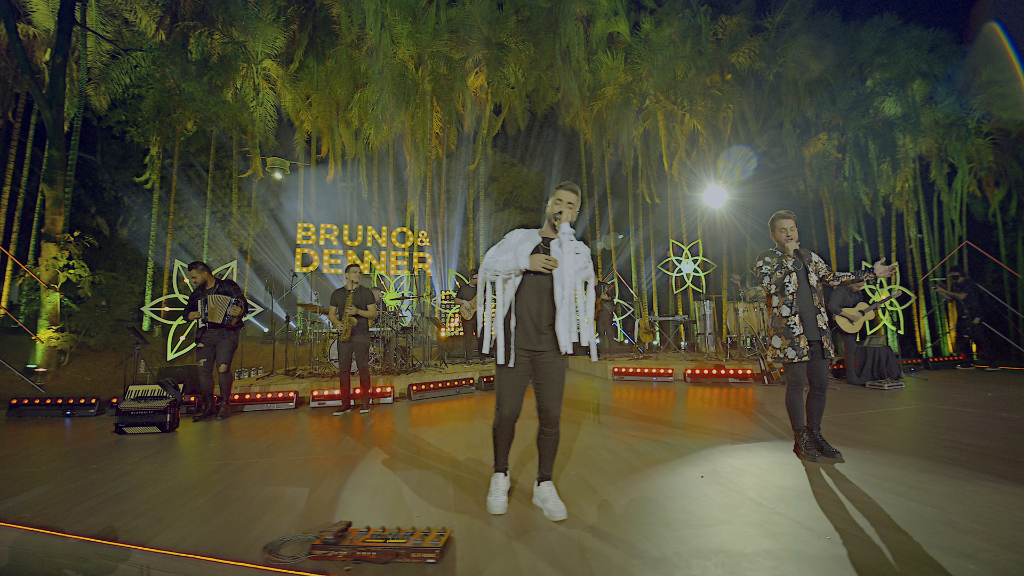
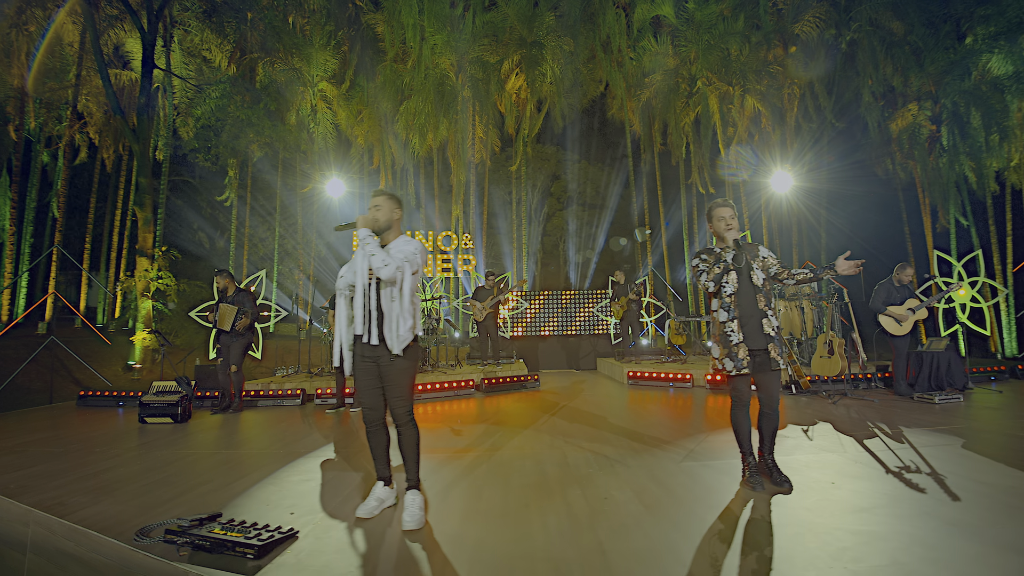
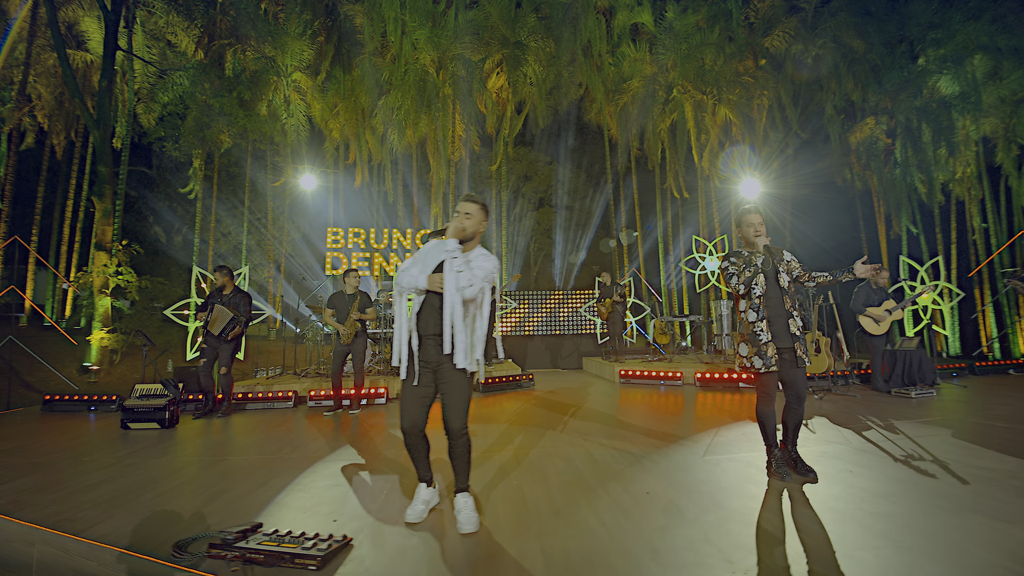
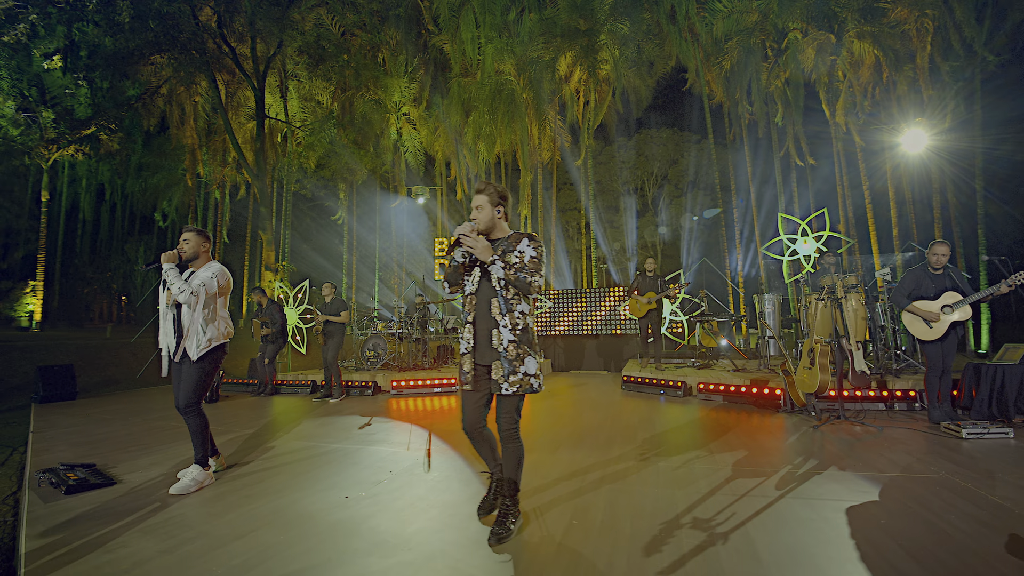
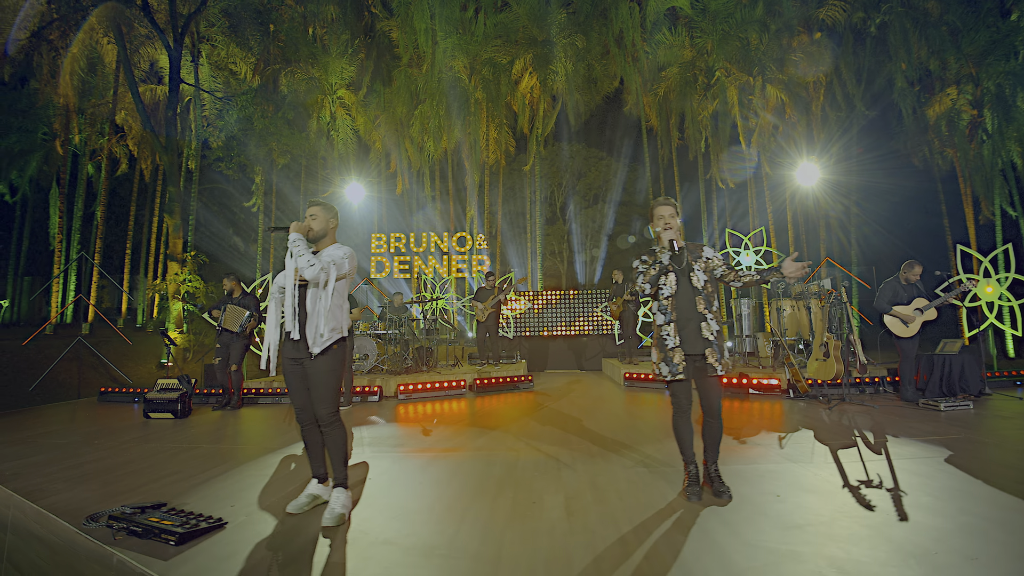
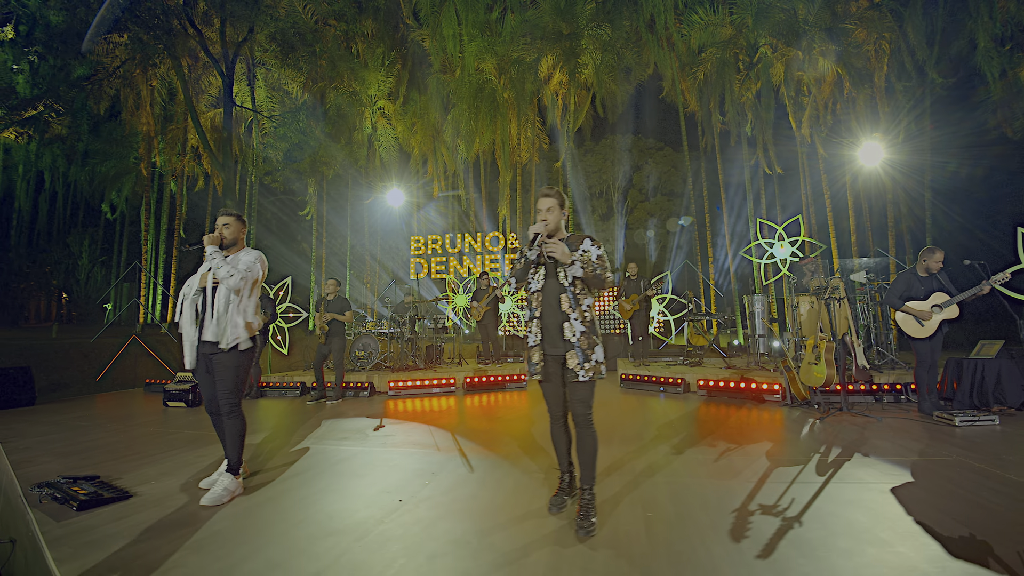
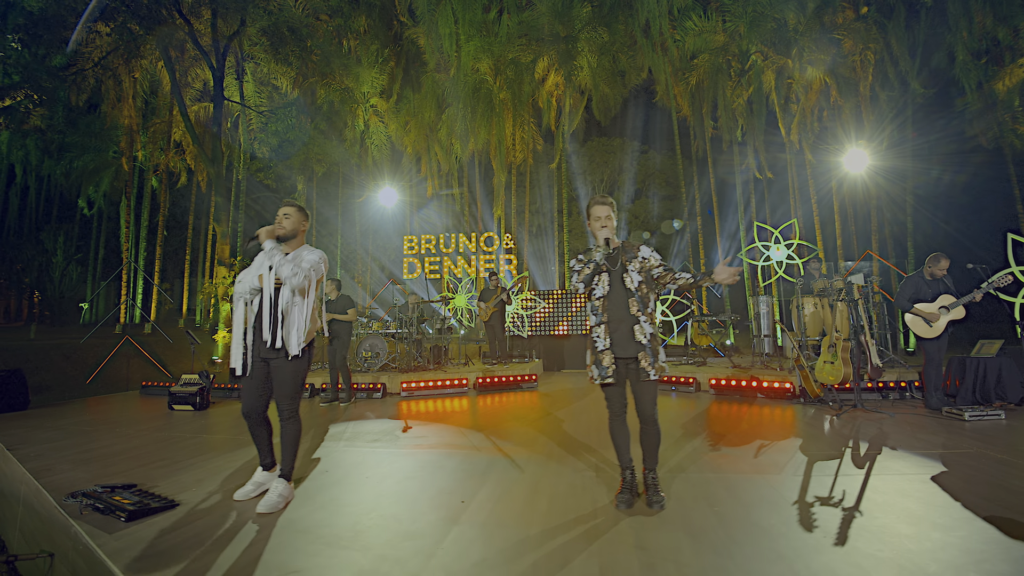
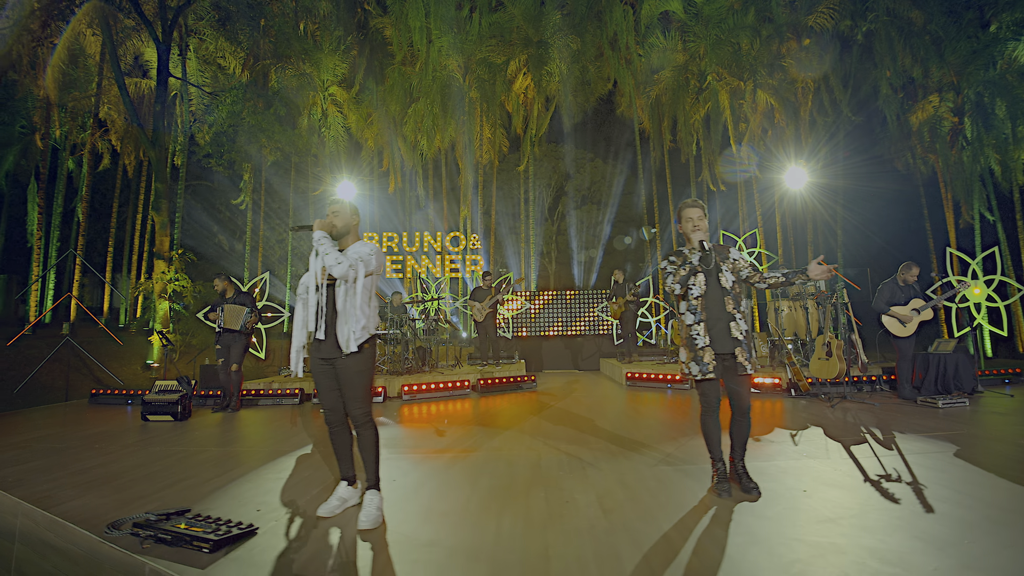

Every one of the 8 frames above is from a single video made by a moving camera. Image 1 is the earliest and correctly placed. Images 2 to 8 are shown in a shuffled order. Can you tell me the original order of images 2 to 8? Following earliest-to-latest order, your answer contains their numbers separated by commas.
3, 2, 8, 5, 7, 6, 4
